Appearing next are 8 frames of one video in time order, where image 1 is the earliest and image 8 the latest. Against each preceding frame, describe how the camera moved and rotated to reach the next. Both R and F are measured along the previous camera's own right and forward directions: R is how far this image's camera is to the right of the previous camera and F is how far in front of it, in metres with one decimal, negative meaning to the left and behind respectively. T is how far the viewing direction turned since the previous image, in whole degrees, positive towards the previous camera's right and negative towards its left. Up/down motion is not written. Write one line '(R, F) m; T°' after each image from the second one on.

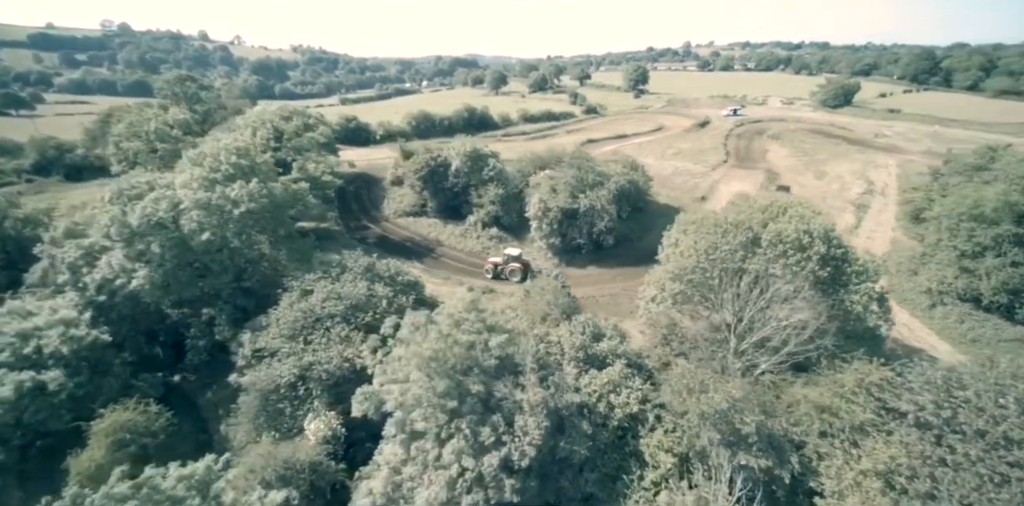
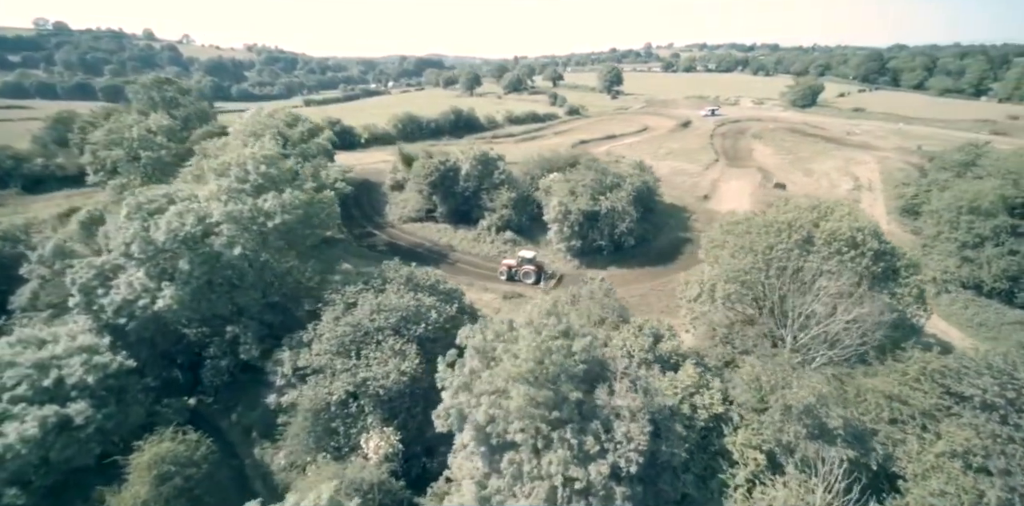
(-5.0, +0.3) m; +5°
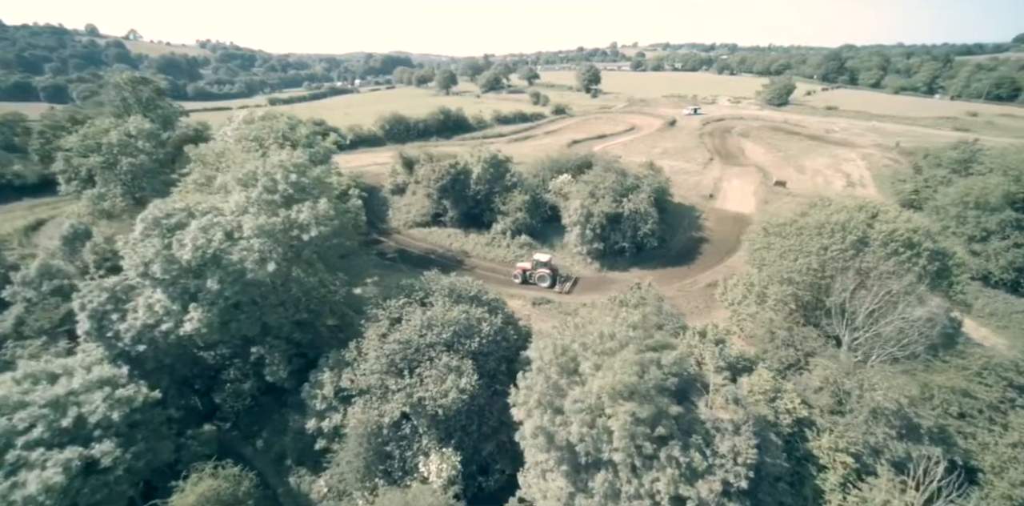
(-4.7, +1.0) m; +4°
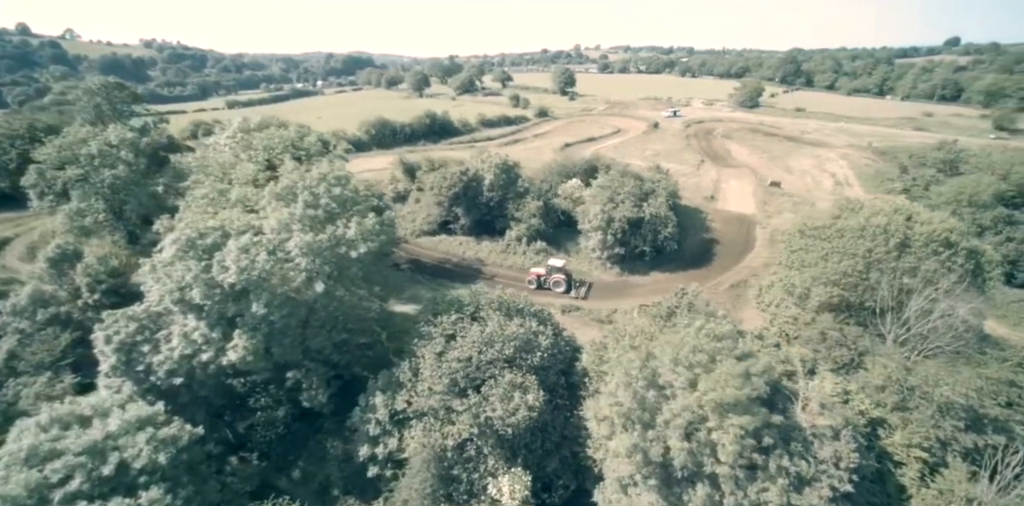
(-4.9, +0.7) m; +5°
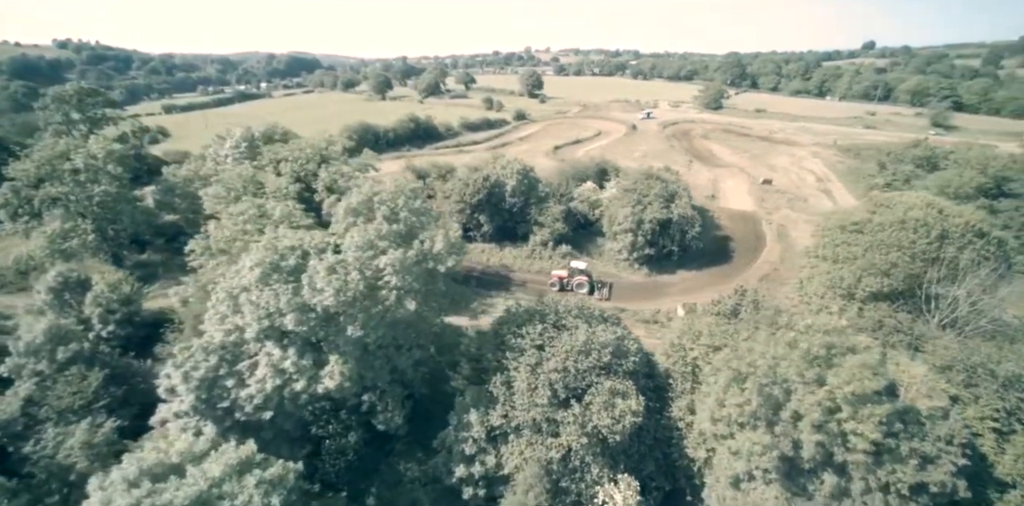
(-7.1, +0.6) m; +6°
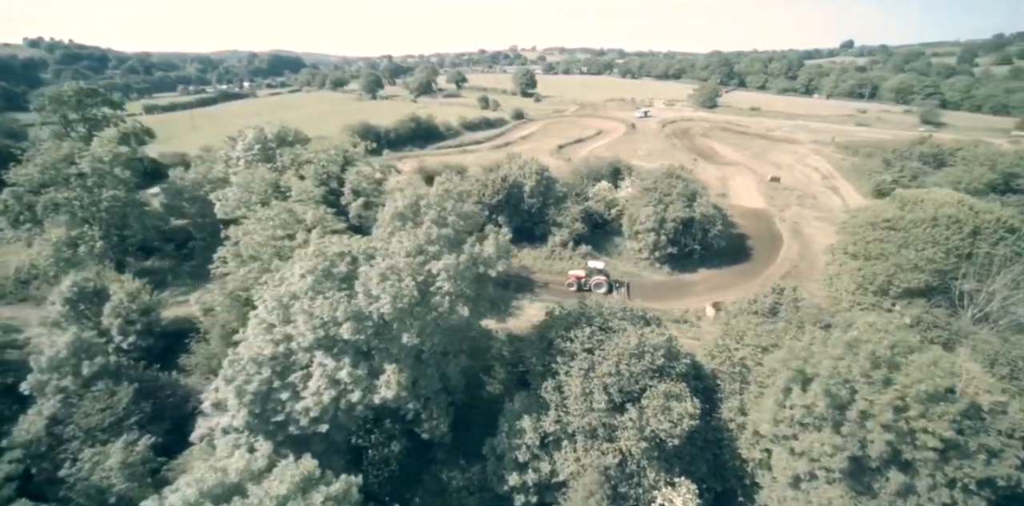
(-3.3, +0.5) m; +2°
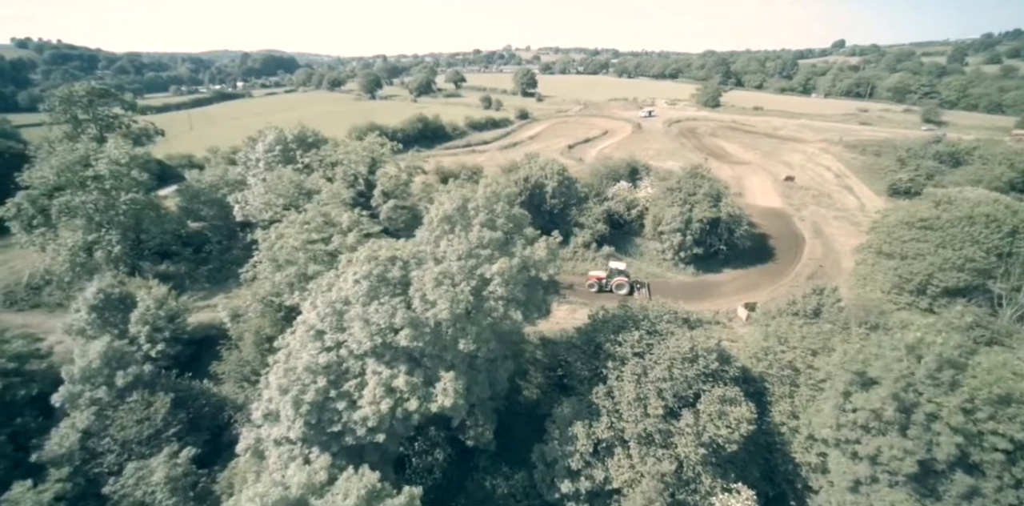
(-2.8, +0.5) m; +1°
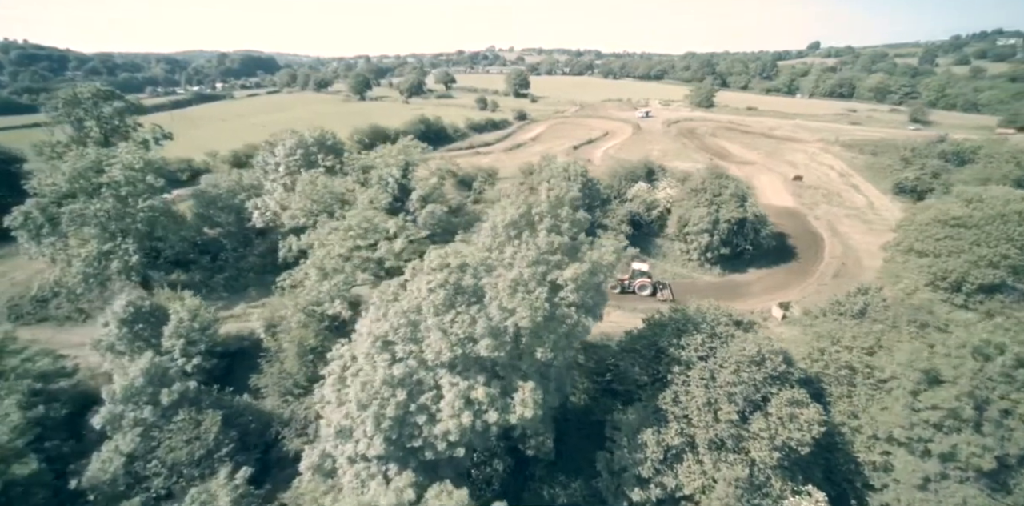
(-4.0, +0.6) m; +2°
